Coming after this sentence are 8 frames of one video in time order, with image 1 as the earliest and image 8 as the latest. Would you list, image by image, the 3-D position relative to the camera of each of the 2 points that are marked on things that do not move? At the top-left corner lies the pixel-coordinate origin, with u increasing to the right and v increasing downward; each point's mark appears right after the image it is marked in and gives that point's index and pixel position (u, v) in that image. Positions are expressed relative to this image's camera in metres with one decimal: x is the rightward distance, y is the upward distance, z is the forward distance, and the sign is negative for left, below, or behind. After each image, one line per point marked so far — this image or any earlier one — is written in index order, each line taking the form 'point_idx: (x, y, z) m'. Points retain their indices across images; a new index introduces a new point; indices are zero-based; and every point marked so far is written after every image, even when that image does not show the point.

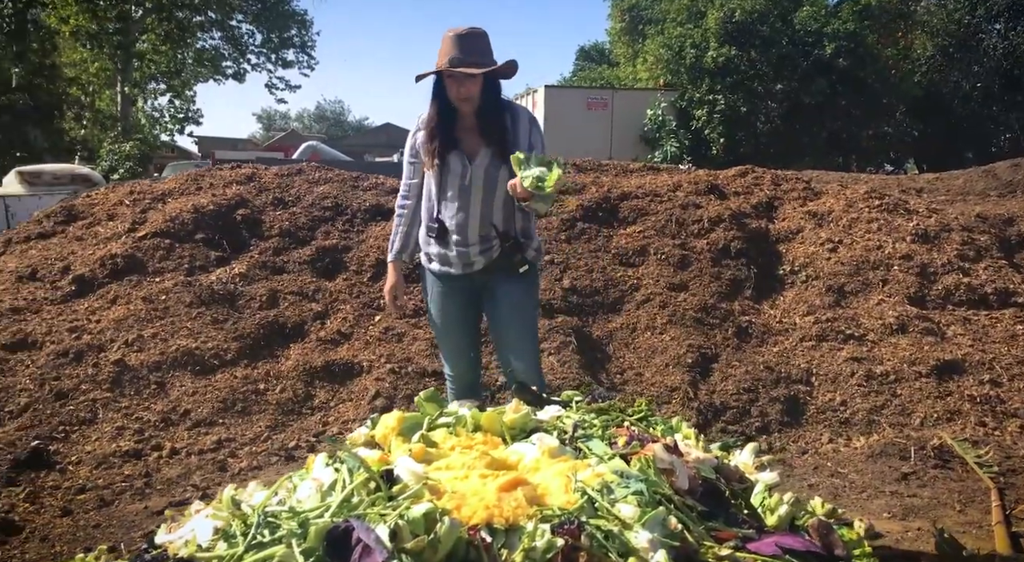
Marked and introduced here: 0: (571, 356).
0: (+0.4, -0.5, +5.4) m
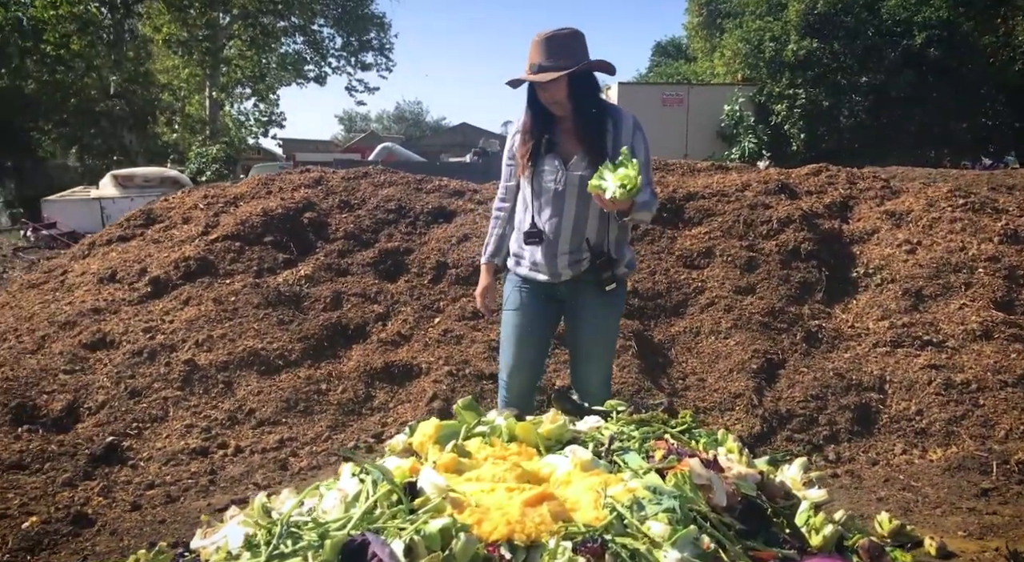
0: (+0.7, -0.5, +5.3) m
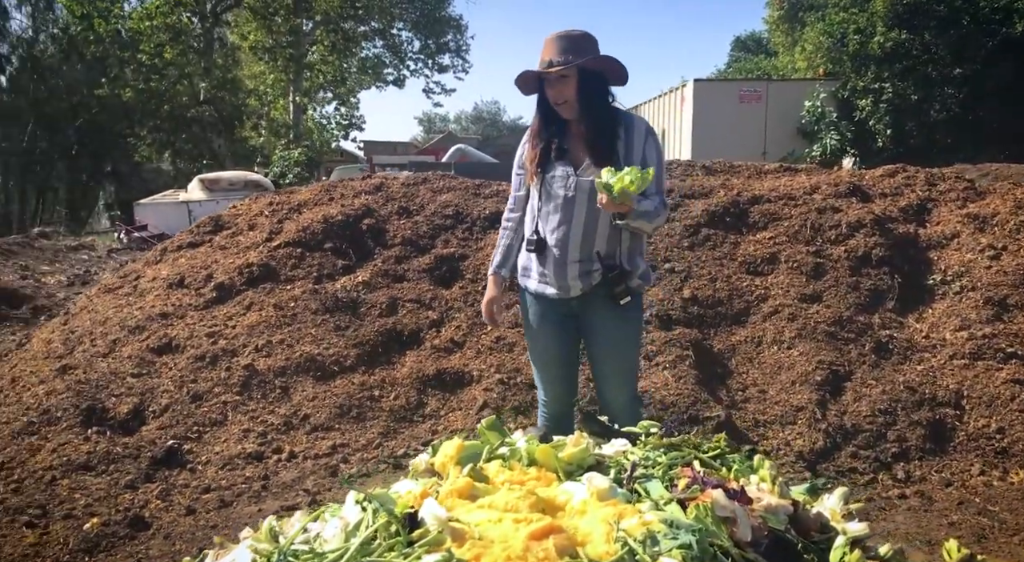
0: (+1.1, -0.5, +5.1) m
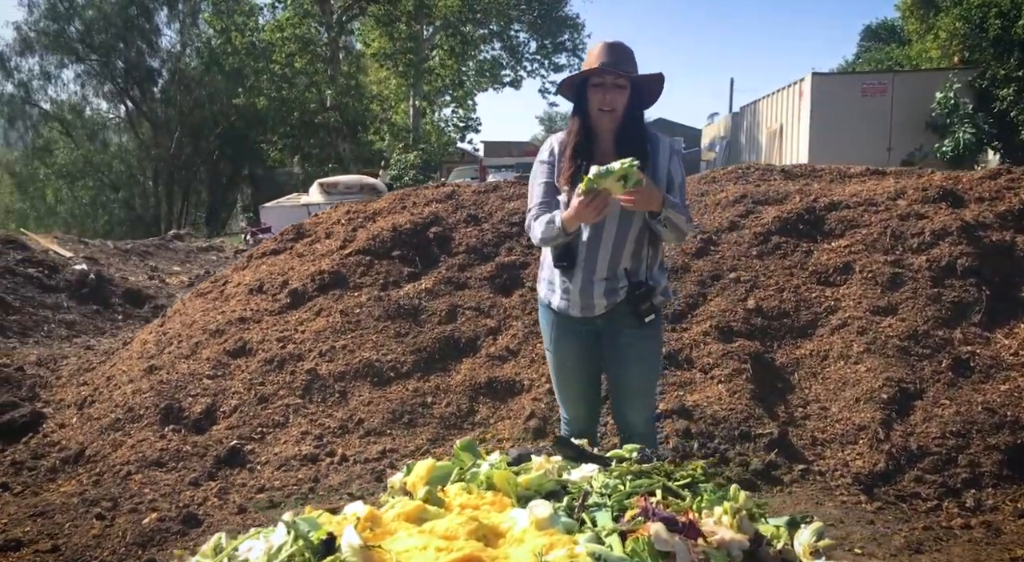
0: (+1.4, -0.6, +5.0) m
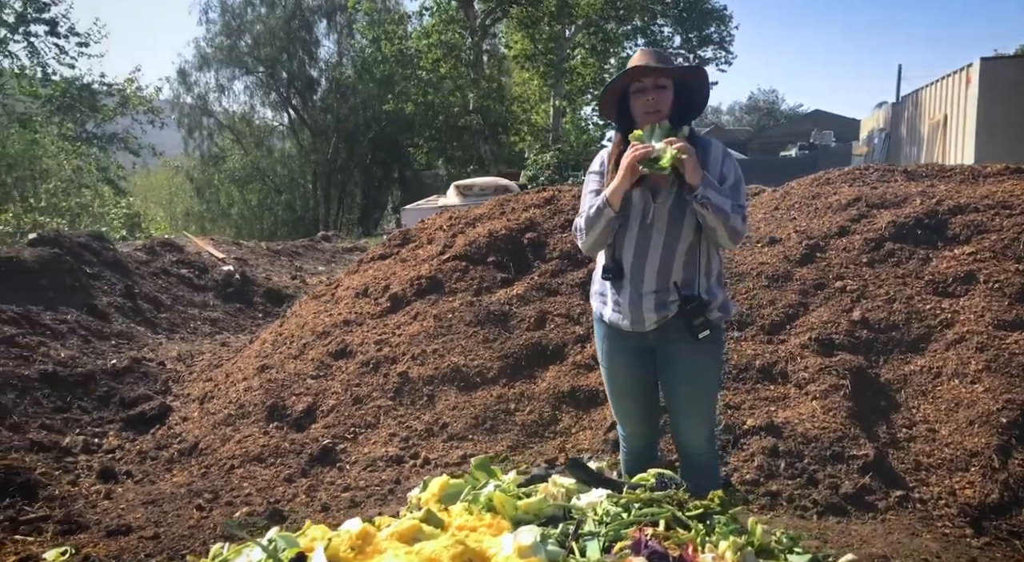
0: (+1.8, -0.7, +4.7) m
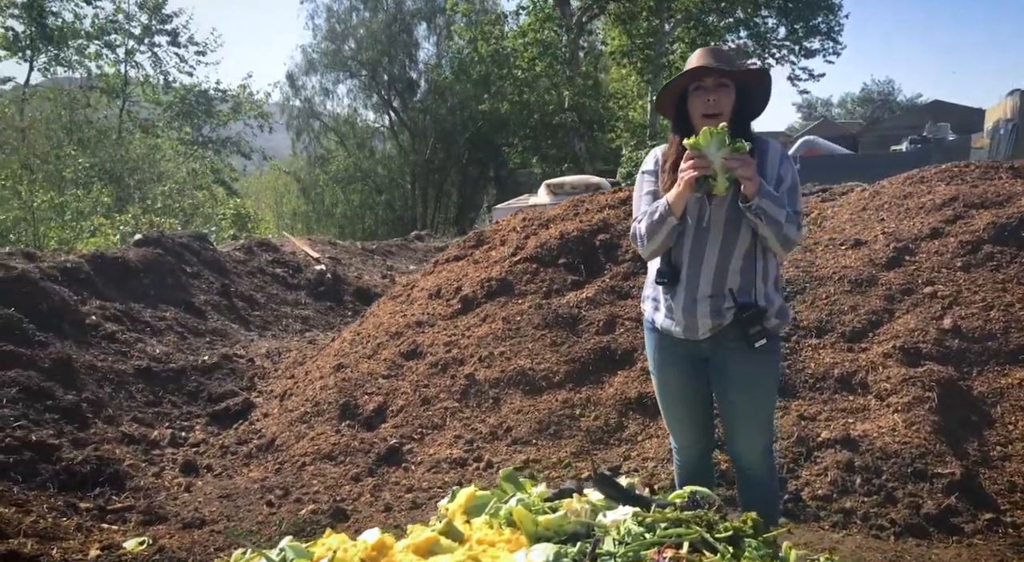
0: (+2.1, -0.7, +4.4) m
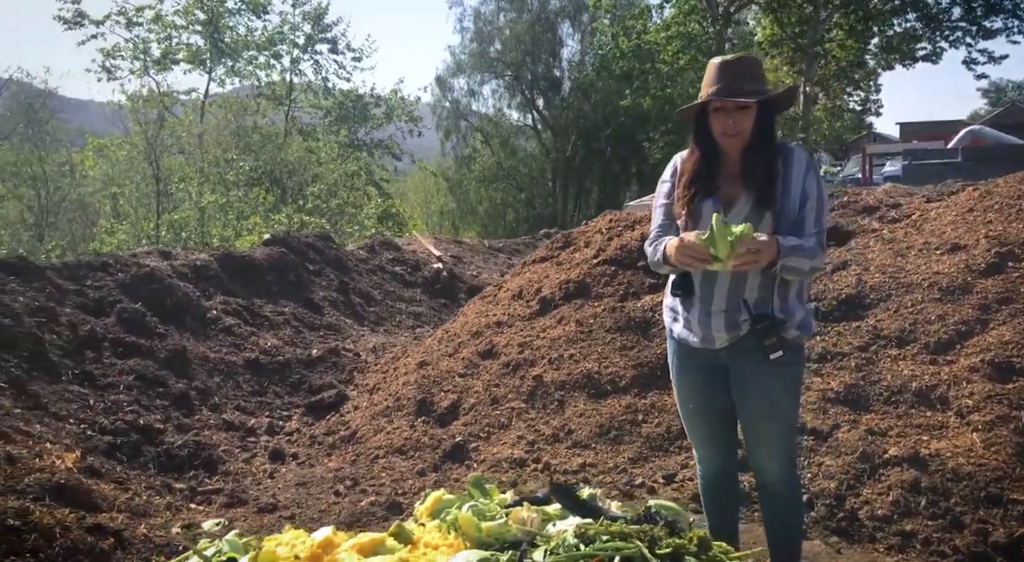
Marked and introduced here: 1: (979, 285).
0: (+2.4, -0.7, +4.0) m
1: (+2.7, 0.0, +4.9) m
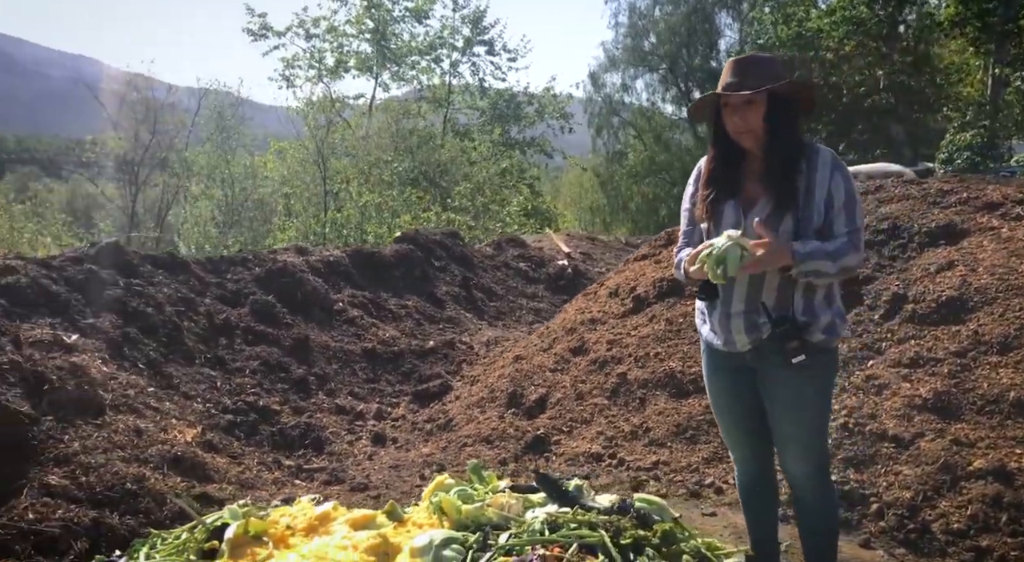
0: (+2.6, -0.8, +3.7) m
1: (+3.1, 0.0, +4.5) m
